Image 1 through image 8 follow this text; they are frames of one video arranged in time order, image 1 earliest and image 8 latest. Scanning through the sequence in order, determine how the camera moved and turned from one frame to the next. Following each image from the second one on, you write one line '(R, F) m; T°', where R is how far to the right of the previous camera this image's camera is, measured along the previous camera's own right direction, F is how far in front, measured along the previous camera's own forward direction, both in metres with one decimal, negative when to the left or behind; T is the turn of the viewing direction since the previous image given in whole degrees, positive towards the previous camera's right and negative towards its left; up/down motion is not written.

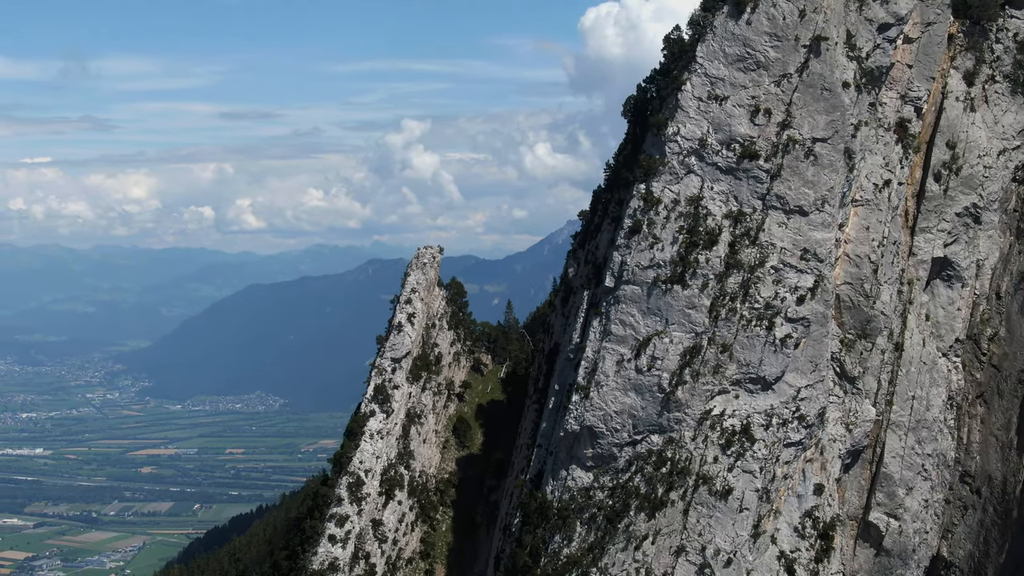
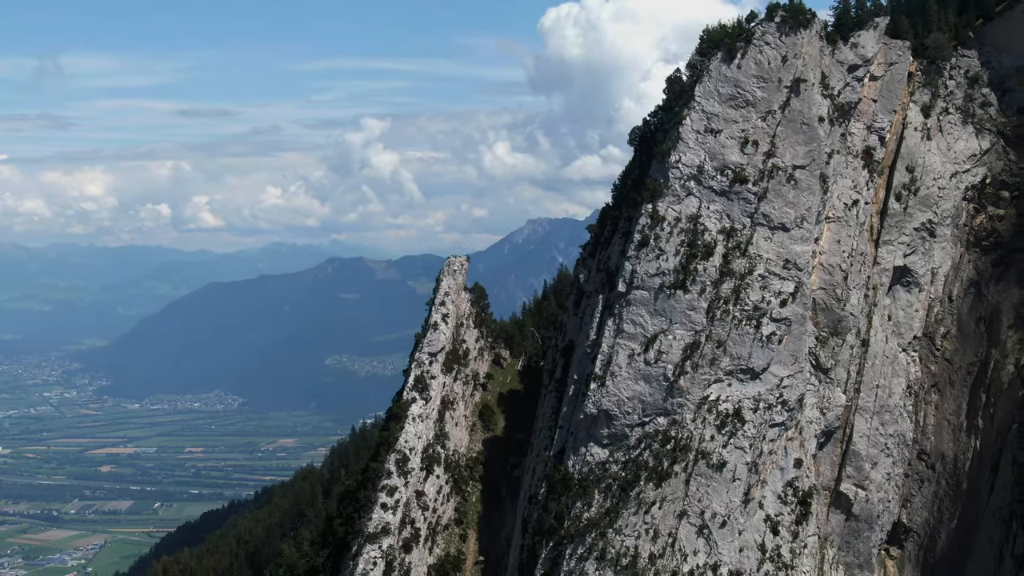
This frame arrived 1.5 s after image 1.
(-2.2, -7.6) m; +2°
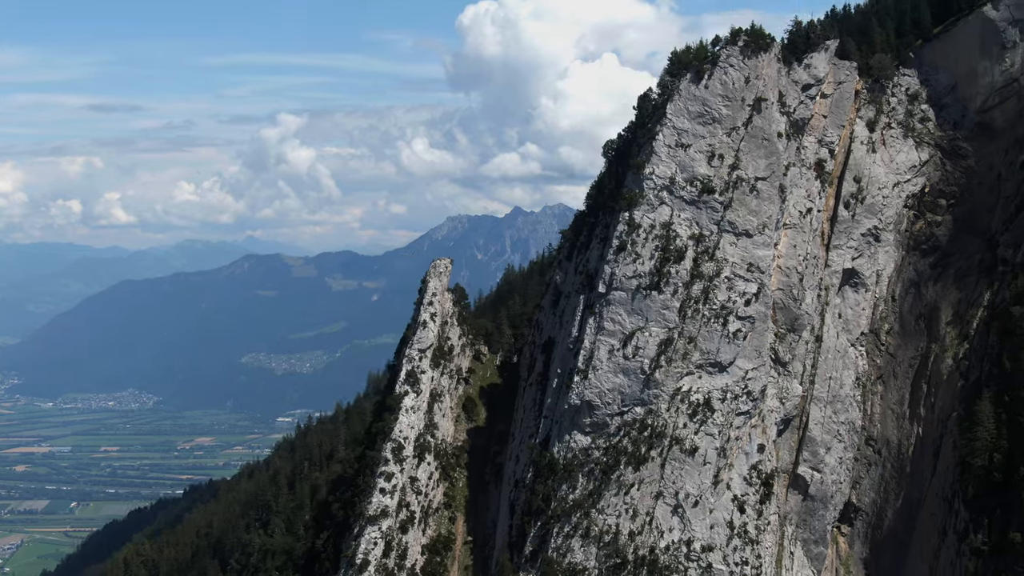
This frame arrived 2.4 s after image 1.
(-2.6, -4.6) m; +3°
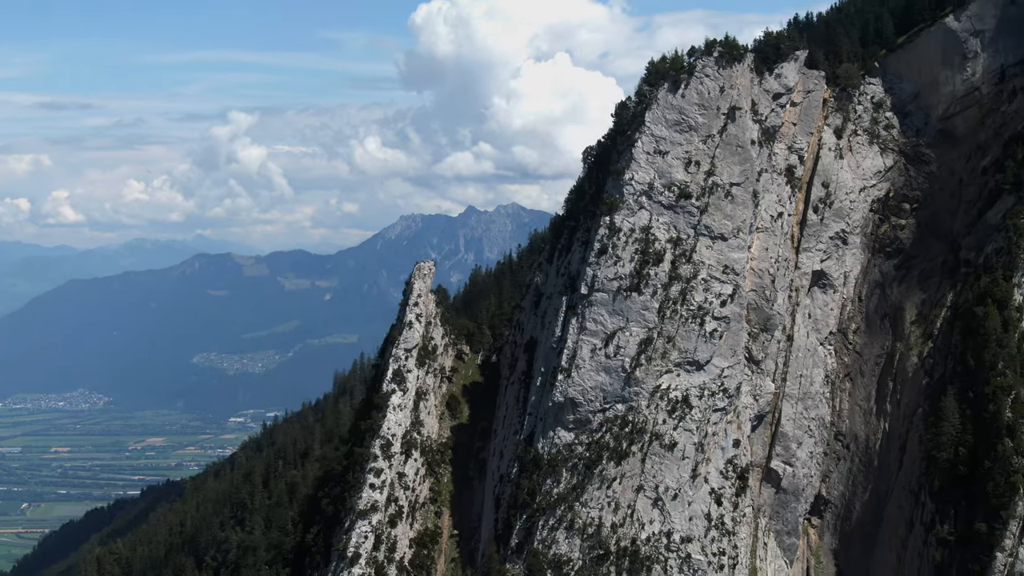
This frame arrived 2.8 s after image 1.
(-1.2, -2.1) m; +2°
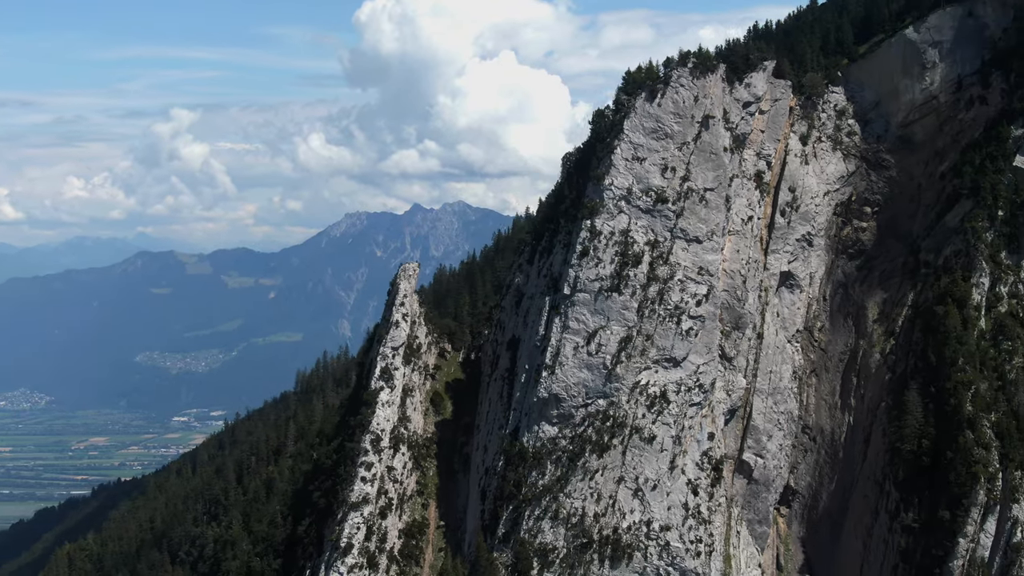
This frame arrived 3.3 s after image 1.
(-1.6, -2.6) m; +2°
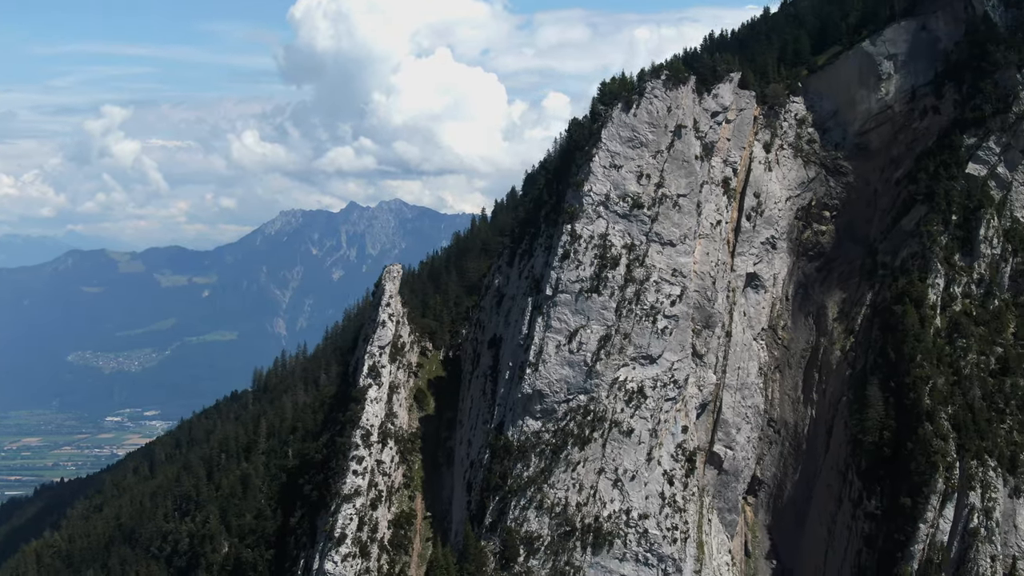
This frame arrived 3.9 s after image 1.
(-2.0, -3.1) m; +2°
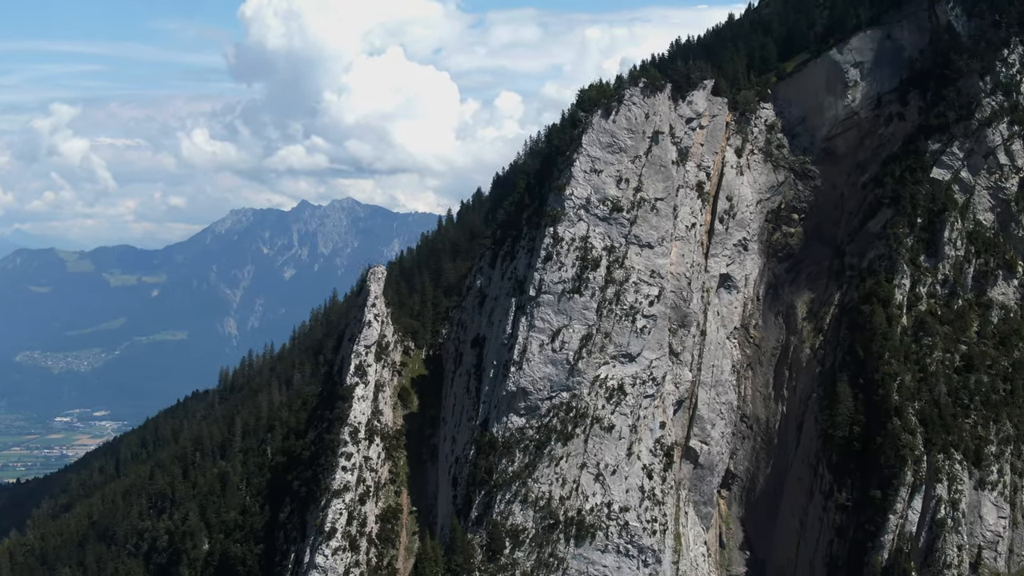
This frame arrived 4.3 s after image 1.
(-1.4, -2.1) m; +2°
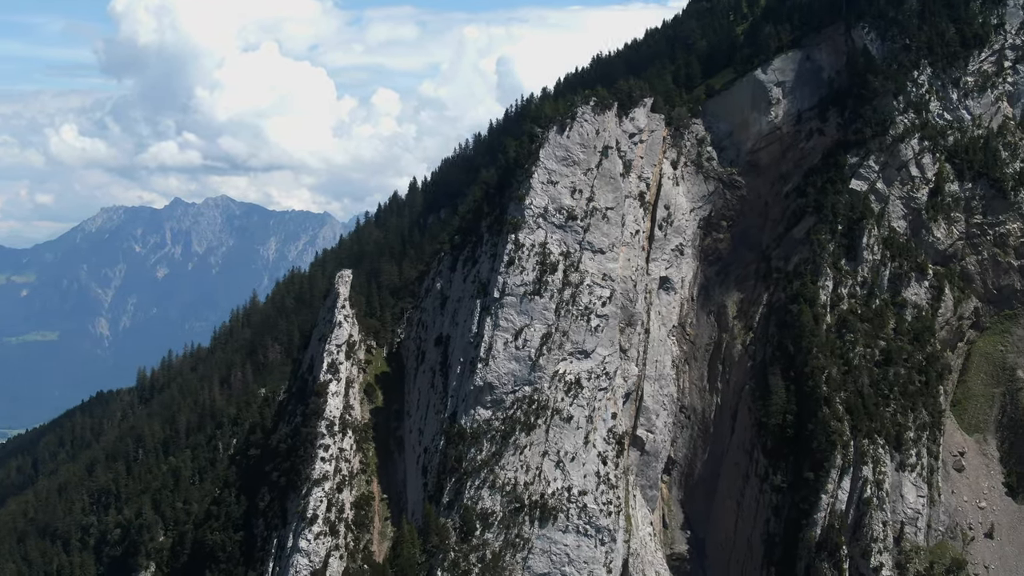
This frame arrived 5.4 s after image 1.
(-4.2, -5.5) m; +5°
